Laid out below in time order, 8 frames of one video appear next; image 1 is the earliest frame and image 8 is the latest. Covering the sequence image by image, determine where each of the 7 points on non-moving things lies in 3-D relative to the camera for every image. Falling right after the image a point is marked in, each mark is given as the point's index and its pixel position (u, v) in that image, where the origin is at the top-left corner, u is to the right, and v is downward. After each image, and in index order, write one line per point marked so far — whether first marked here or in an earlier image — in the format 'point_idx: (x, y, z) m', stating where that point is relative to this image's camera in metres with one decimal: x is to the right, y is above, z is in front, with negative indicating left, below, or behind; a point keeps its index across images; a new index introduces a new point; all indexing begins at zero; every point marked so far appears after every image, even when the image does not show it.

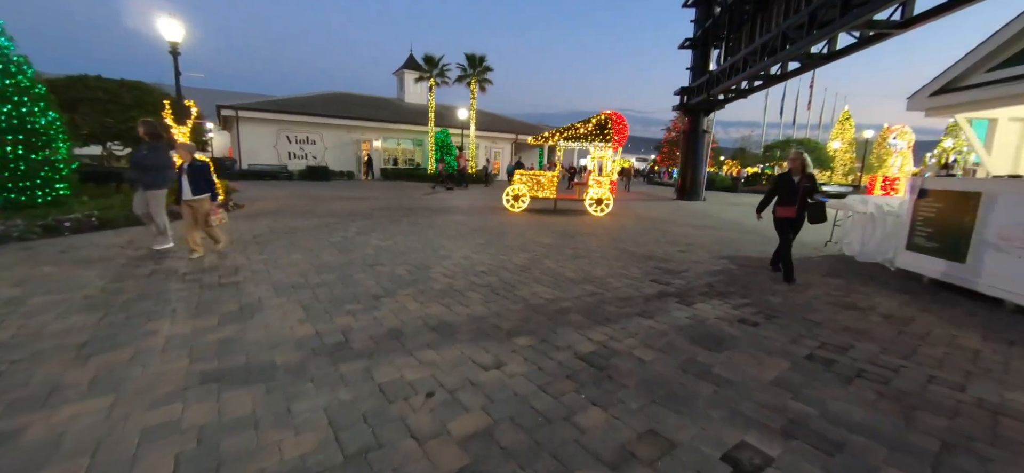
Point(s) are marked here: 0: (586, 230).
0: (+1.7, +0.1, +9.8) m
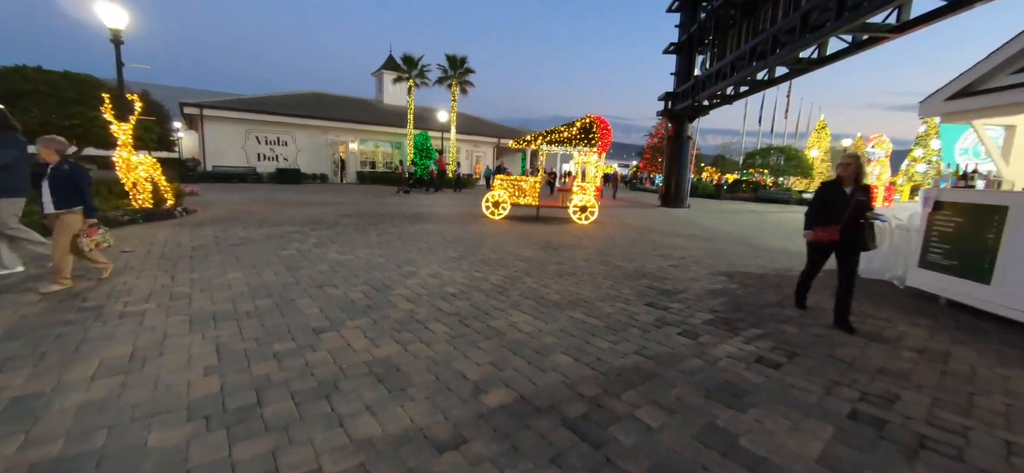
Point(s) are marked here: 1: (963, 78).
0: (+1.2, -0.1, +9.1) m
1: (+5.9, +2.1, +5.6) m
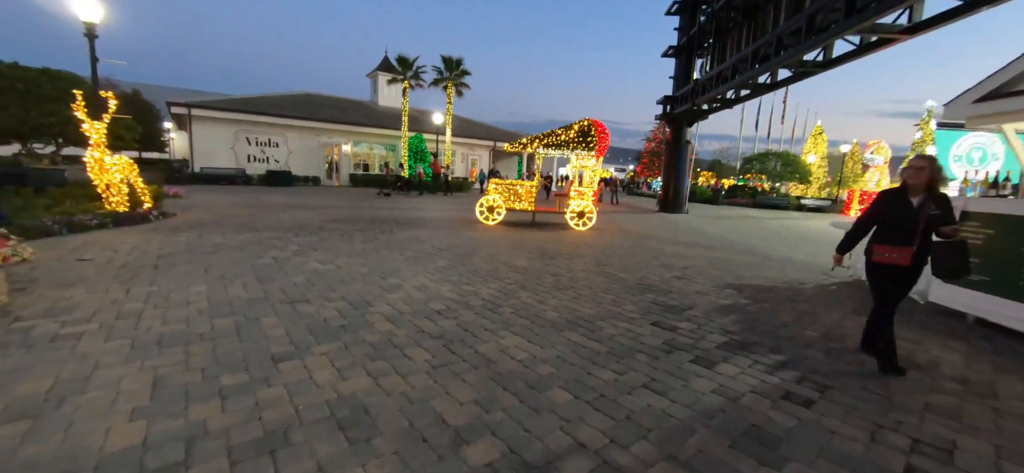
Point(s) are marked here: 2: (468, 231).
0: (+1.1, -0.3, +8.6) m
1: (+5.8, +1.9, +5.2) m
2: (-1.1, +0.1, +10.6) m
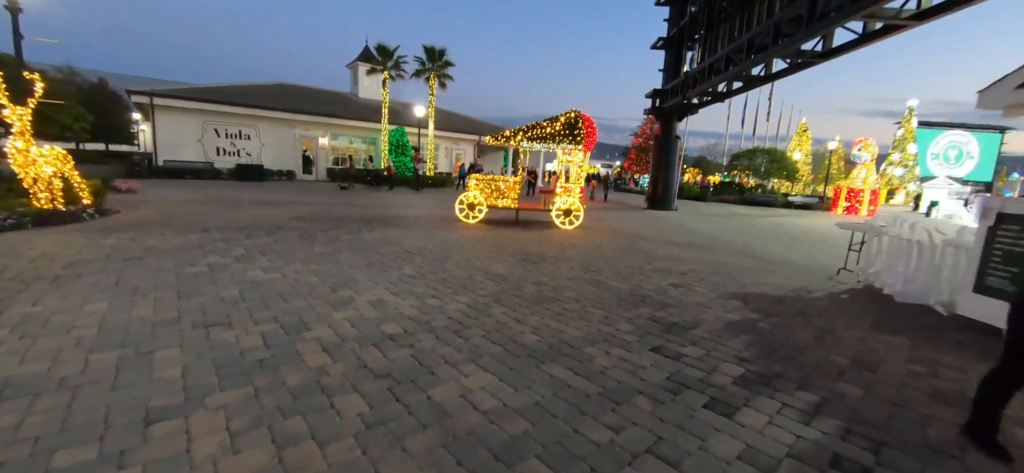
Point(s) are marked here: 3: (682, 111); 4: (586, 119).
0: (+0.7, -0.3, +7.9) m
1: (+5.5, +1.9, +4.6) m
2: (-1.5, +0.1, +9.7) m
3: (+7.7, +5.7, +19.6) m
4: (+2.0, +3.1, +11.5) m
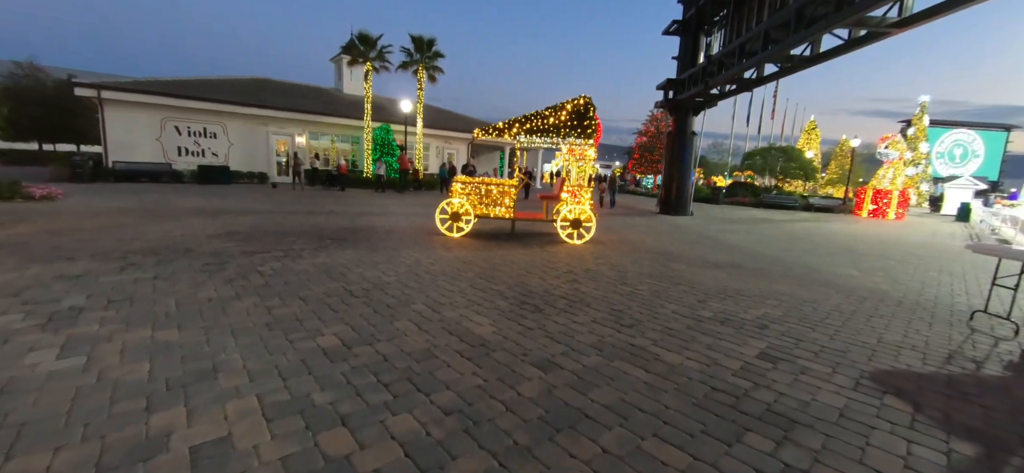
0: (+0.6, -0.6, +5.6) m
1: (+5.5, +1.5, +2.3) m
2: (-1.6, -0.2, +7.4) m
3: (+7.5, +5.4, +17.3) m
4: (+1.8, +2.8, +9.2) m
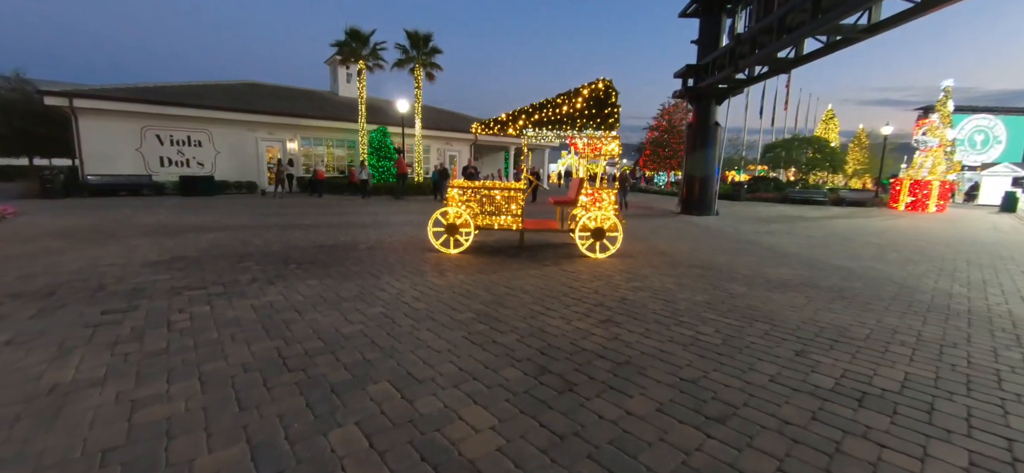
0: (+0.8, -0.9, +3.9) m
1: (+5.5, +1.4, +0.6) m
2: (-1.5, -0.5, +5.8) m
3: (+7.6, +5.3, +15.6) m
4: (+1.9, +2.5, +7.6) m
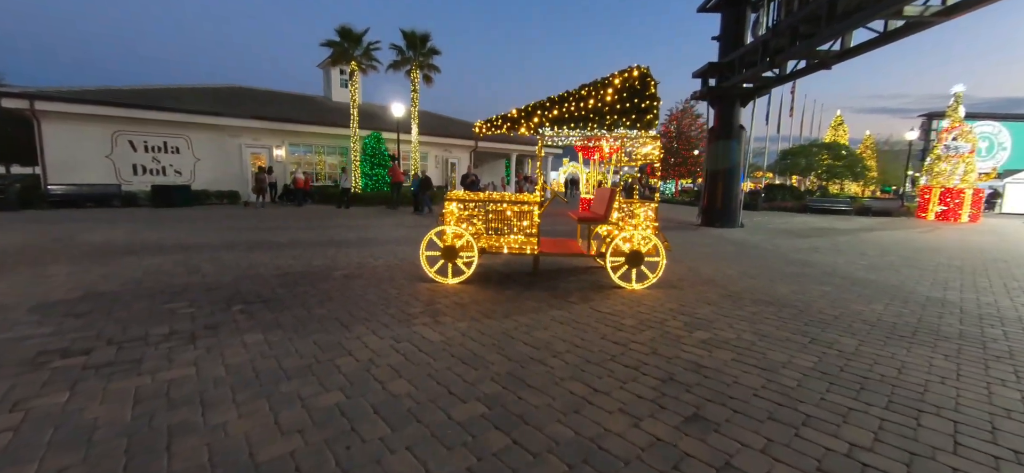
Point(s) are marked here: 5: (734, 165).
0: (+1.0, -1.2, +2.4) m
1: (+5.7, +1.2, -0.9) m
2: (-1.3, -0.9, +4.3) m
3: (+7.8, +4.8, +14.2) m
4: (+2.1, +2.2, +6.1) m
5: (+7.8, +2.5, +15.1) m
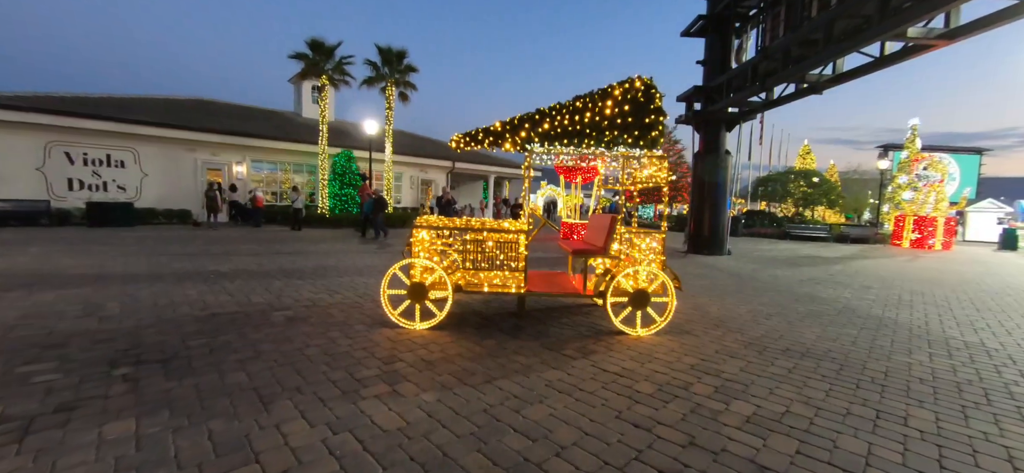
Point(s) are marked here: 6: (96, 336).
0: (+0.9, -1.4, +1.4) m
1: (+5.8, +1.1, -1.5) m
2: (-1.4, -1.2, +3.2) m
3: (+7.1, +3.9, +13.8) m
4: (+1.9, +1.8, +5.3) m
5: (+7.1, +1.5, +14.6) m
6: (-4.1, -1.0, +4.2) m
